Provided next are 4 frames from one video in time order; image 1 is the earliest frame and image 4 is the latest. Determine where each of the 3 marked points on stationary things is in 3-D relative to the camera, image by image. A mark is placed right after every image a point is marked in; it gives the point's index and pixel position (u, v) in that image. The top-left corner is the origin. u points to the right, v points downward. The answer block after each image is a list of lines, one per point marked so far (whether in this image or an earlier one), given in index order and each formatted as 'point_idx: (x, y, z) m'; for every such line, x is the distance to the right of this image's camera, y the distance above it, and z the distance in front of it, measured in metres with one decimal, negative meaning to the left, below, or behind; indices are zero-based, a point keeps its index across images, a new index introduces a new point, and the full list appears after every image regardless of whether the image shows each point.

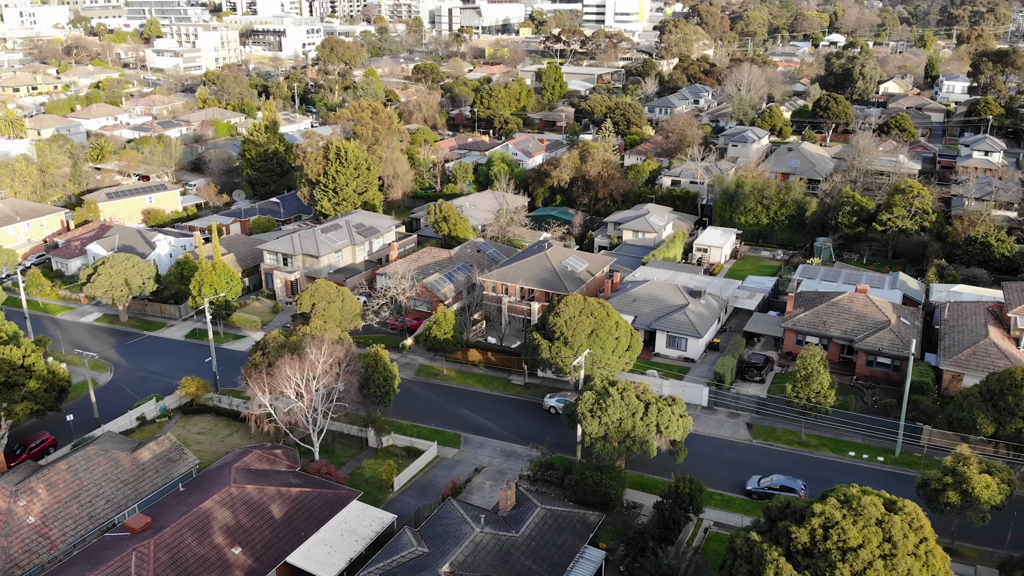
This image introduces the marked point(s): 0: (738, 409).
0: (+4.1, -2.2, +14.7) m
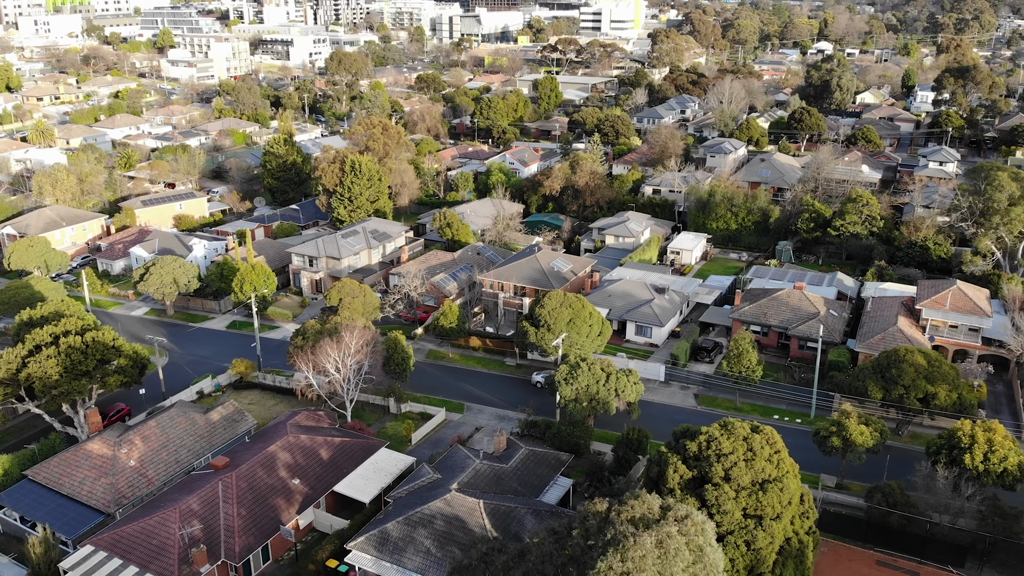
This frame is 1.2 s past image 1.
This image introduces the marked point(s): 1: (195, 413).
0: (+3.9, -2.1, +18.1) m
1: (-6.4, -2.5, +16.5) m
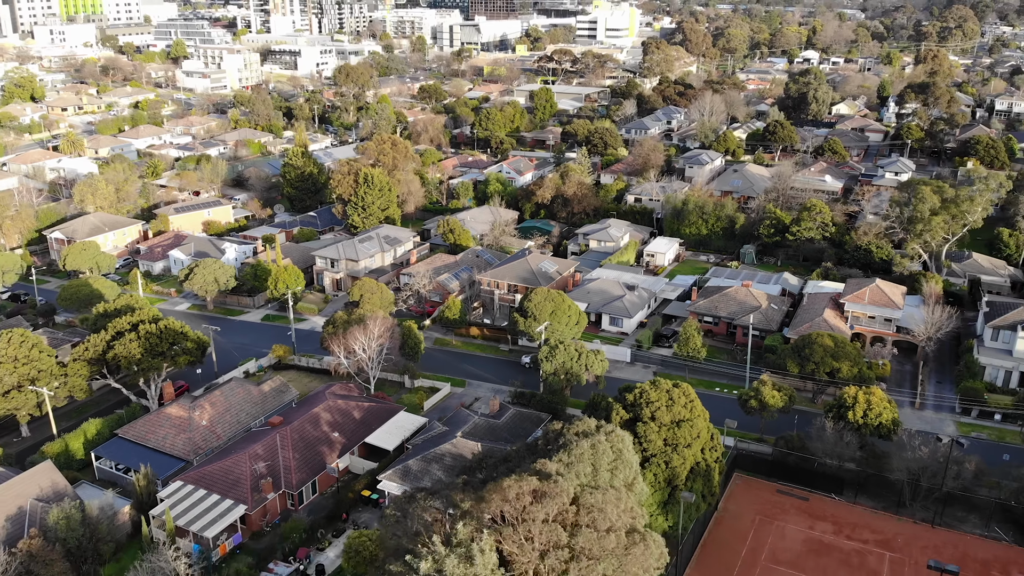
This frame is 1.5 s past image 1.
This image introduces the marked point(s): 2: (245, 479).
0: (+3.7, -2.0, +22.1) m
1: (-6.6, -2.5, +20.5) m
2: (-5.3, -3.8, +16.3) m
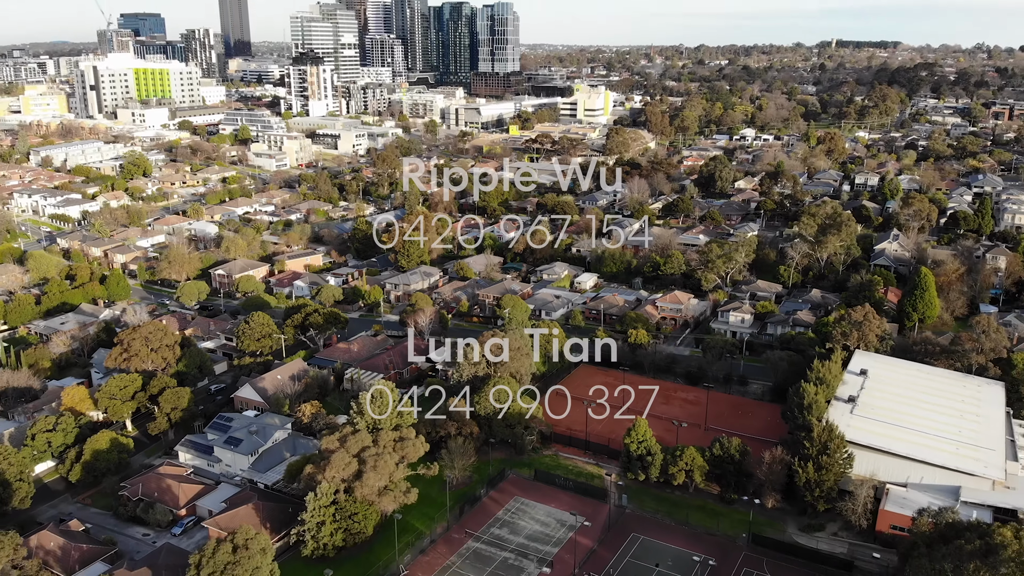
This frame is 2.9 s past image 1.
0: (+2.7, -2.3, +45.8) m
1: (-7.7, -2.6, +44.3) m
2: (-6.4, -3.7, +40.0) m
